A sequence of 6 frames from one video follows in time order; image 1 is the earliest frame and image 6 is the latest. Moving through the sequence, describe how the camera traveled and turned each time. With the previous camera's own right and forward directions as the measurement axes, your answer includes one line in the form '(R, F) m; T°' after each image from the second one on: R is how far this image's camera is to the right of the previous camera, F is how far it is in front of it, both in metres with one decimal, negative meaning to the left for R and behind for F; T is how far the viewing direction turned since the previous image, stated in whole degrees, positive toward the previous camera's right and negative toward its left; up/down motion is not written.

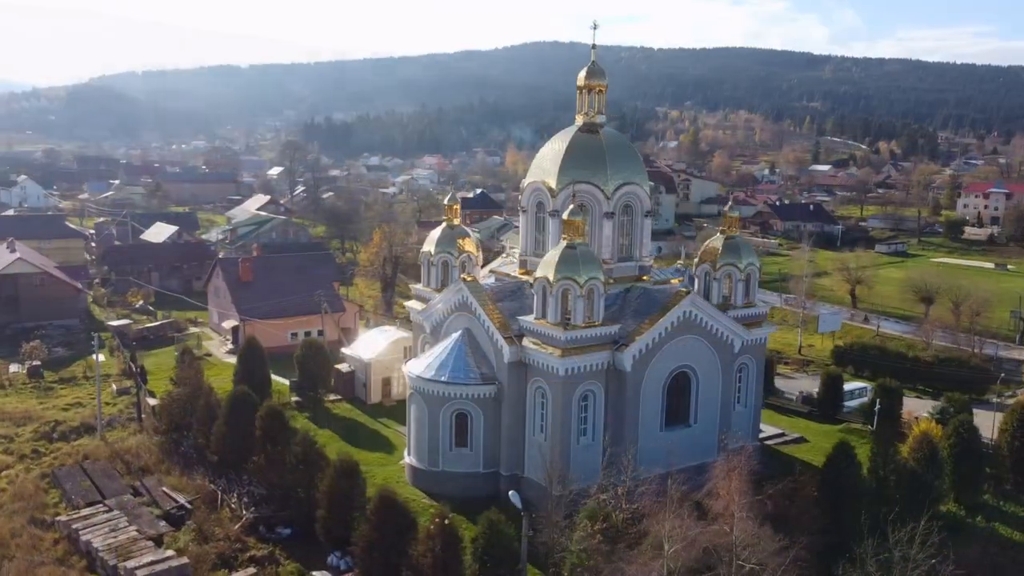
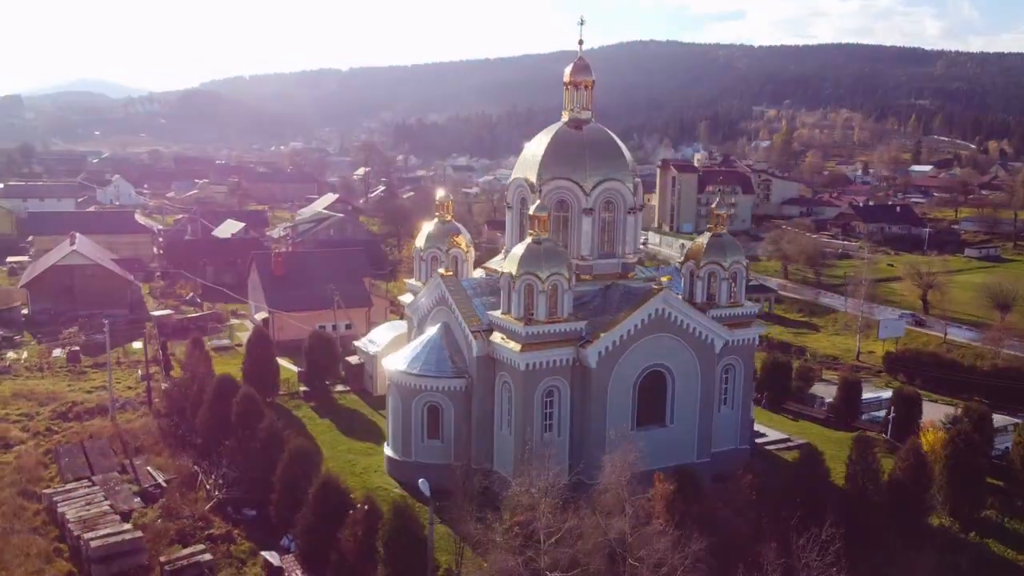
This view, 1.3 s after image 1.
(+2.8, 0.0) m; -6°
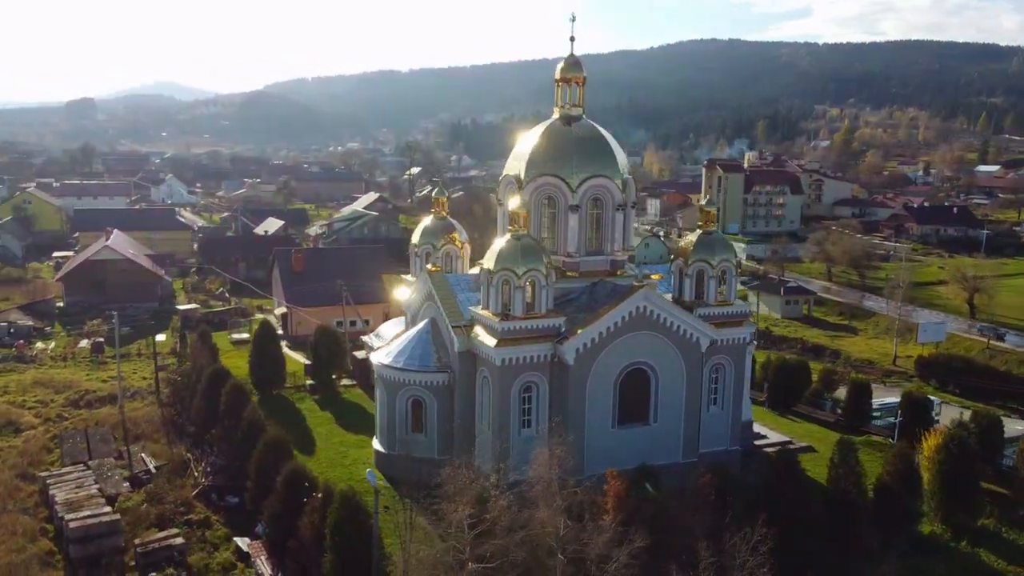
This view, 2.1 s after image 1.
(+1.7, 0.0) m; -4°
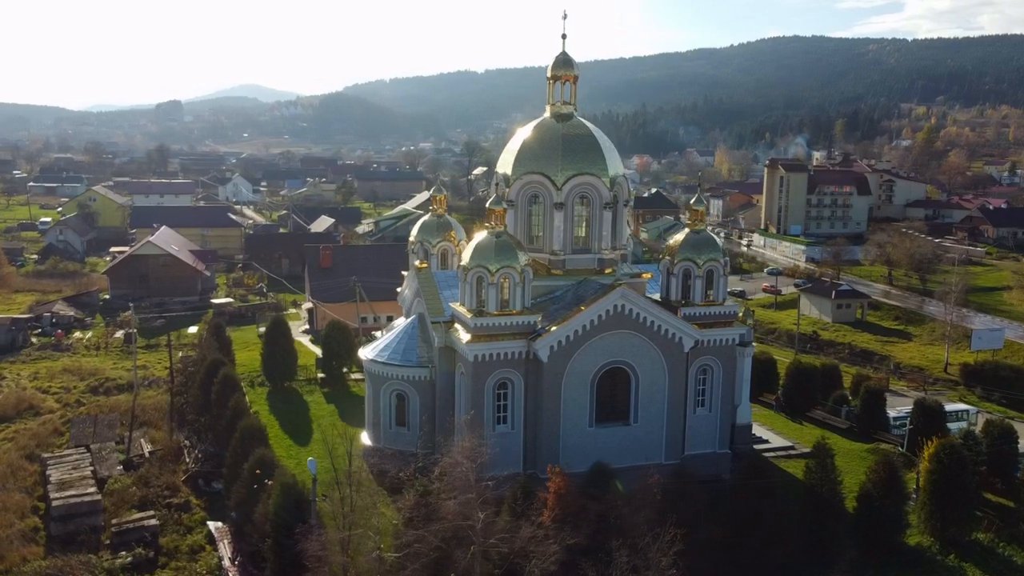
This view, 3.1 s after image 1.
(+2.2, 0.0) m; -5°
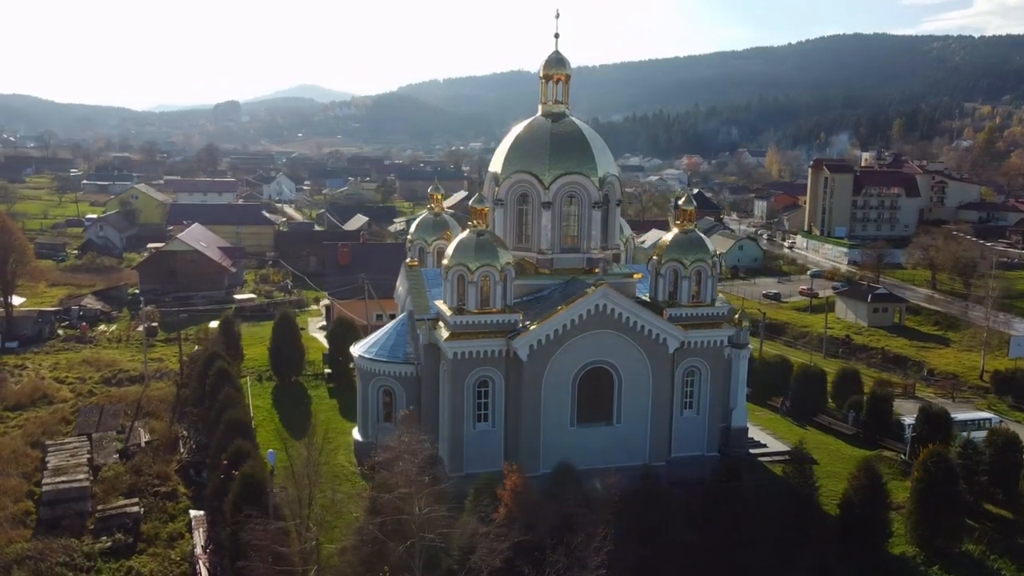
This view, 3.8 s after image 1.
(+1.6, 0.0) m; -4°
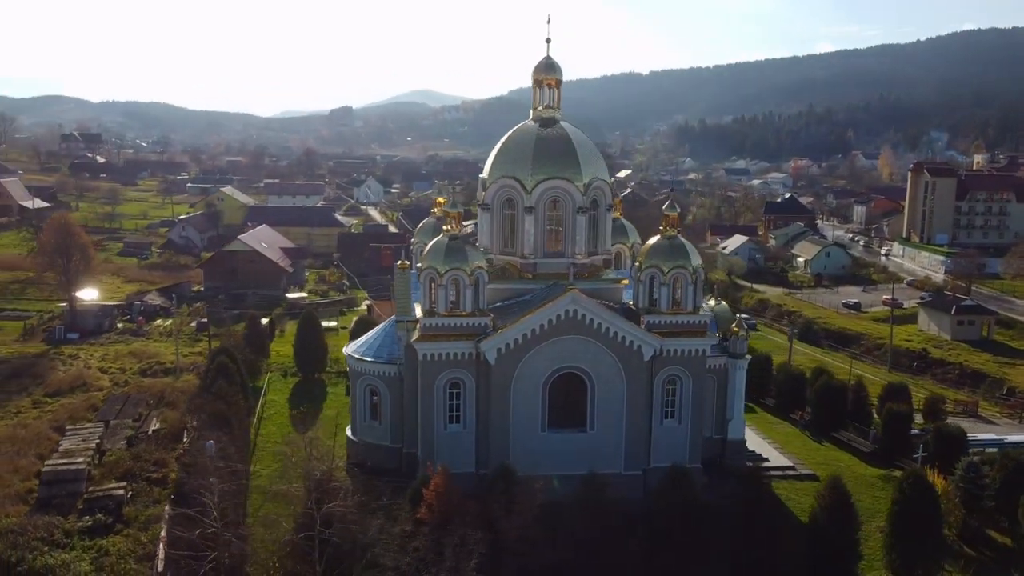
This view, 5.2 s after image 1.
(+3.0, 0.0) m; -7°
